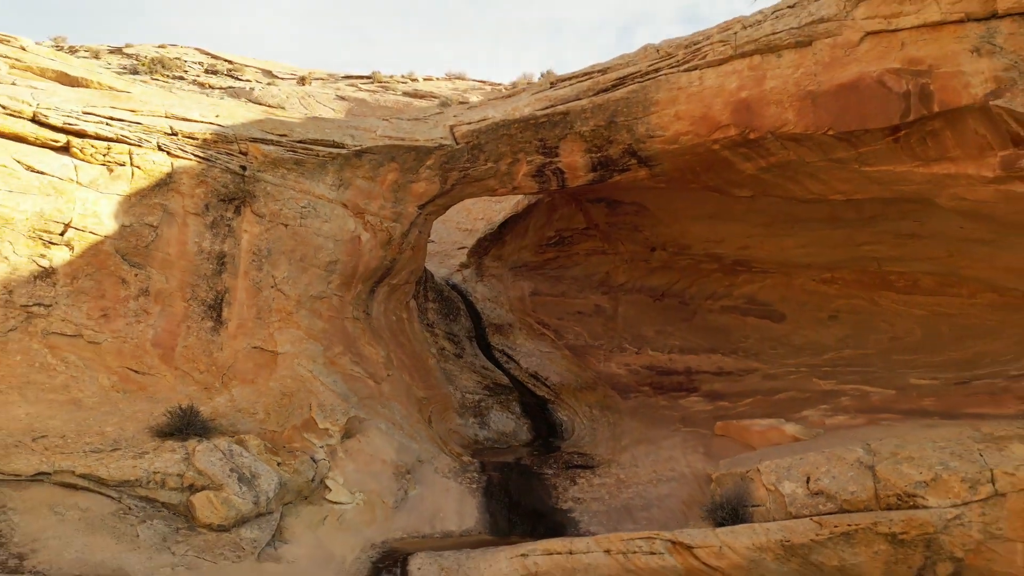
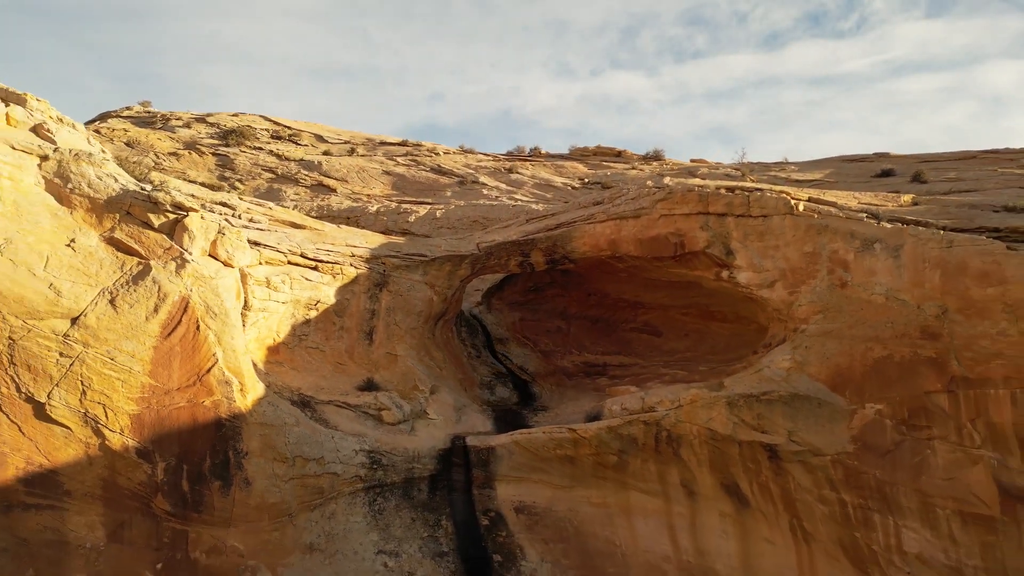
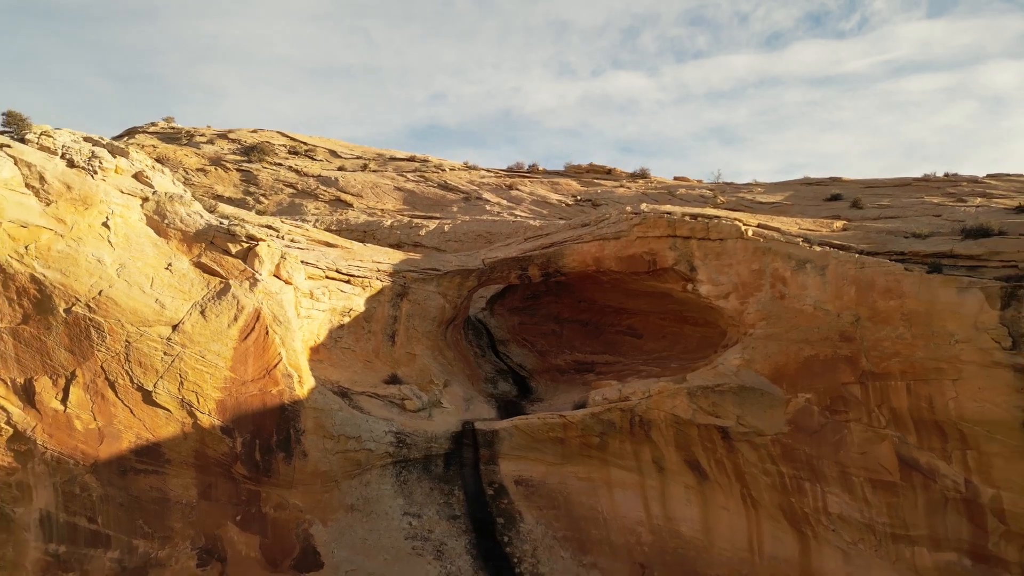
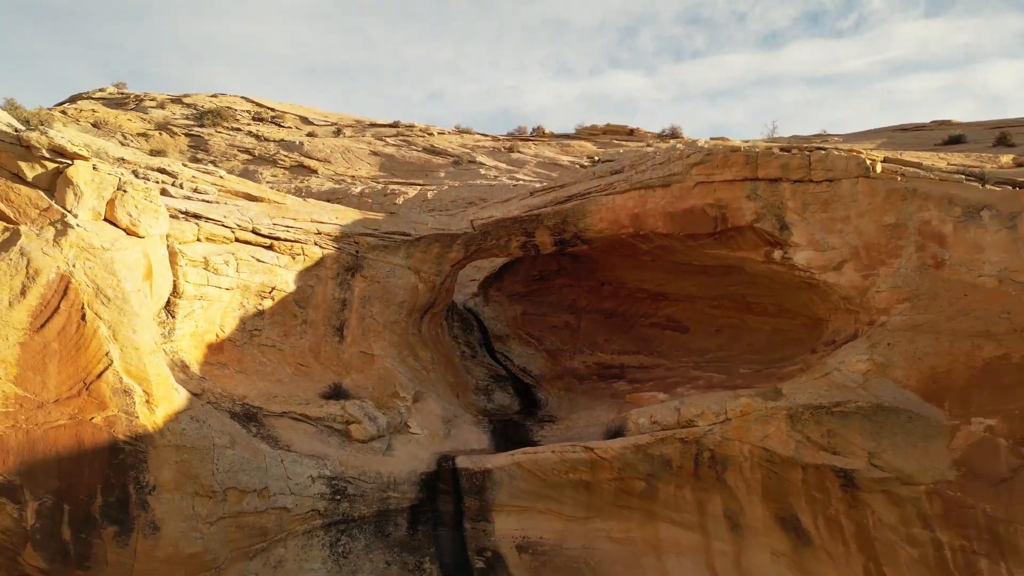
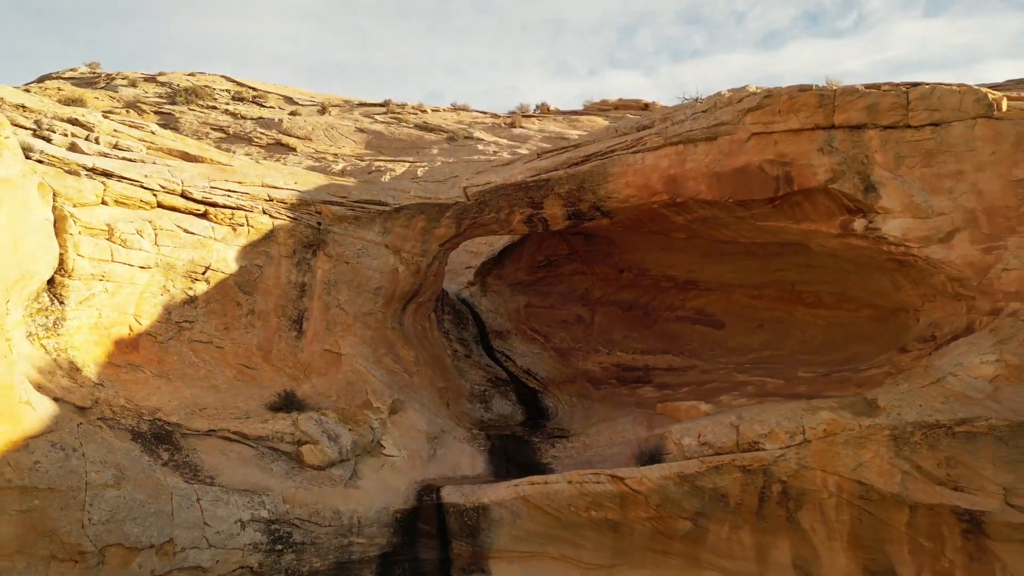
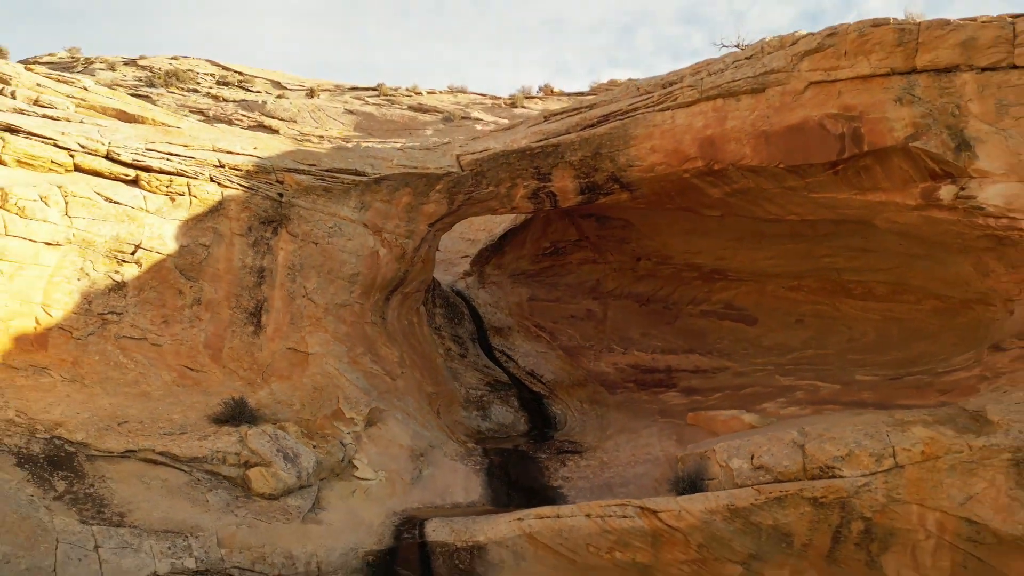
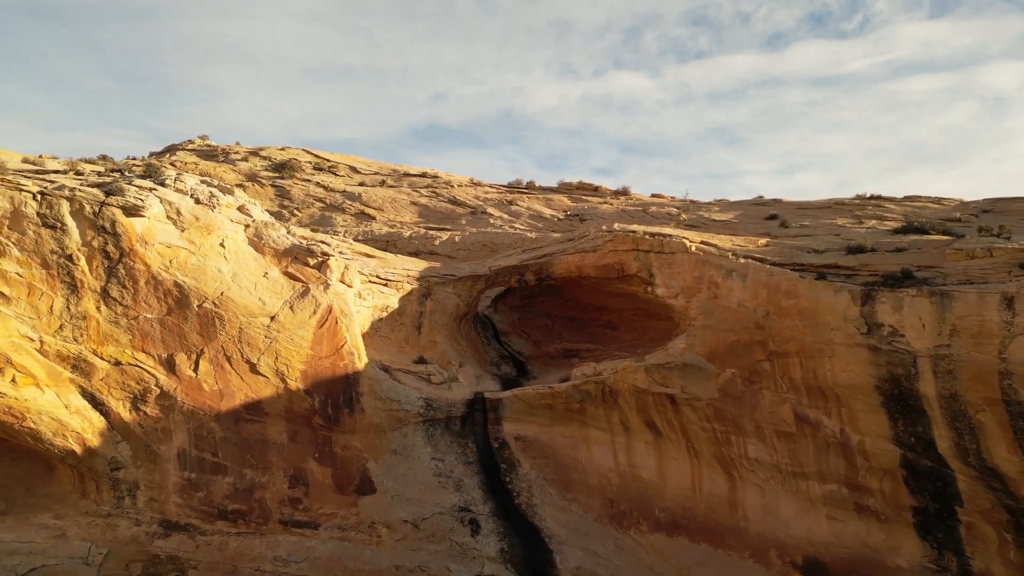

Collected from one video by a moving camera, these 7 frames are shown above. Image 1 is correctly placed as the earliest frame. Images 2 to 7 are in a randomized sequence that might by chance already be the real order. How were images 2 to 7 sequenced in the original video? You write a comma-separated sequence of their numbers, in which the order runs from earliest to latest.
6, 5, 4, 2, 3, 7
